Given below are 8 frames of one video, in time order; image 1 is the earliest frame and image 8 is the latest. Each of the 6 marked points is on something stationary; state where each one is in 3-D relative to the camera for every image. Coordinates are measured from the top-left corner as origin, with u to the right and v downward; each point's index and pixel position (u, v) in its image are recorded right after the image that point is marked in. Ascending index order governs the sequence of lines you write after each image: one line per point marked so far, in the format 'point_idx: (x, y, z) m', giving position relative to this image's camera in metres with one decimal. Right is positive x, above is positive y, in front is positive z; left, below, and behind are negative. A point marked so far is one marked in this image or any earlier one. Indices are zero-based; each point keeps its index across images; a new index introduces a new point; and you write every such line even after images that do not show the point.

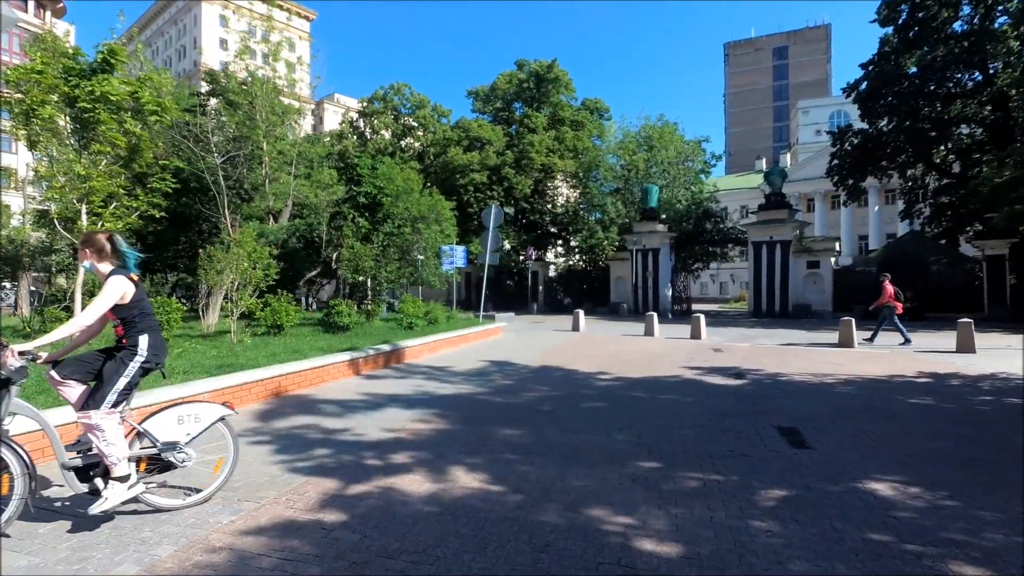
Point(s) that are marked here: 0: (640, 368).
0: (+2.6, -1.6, +11.3) m
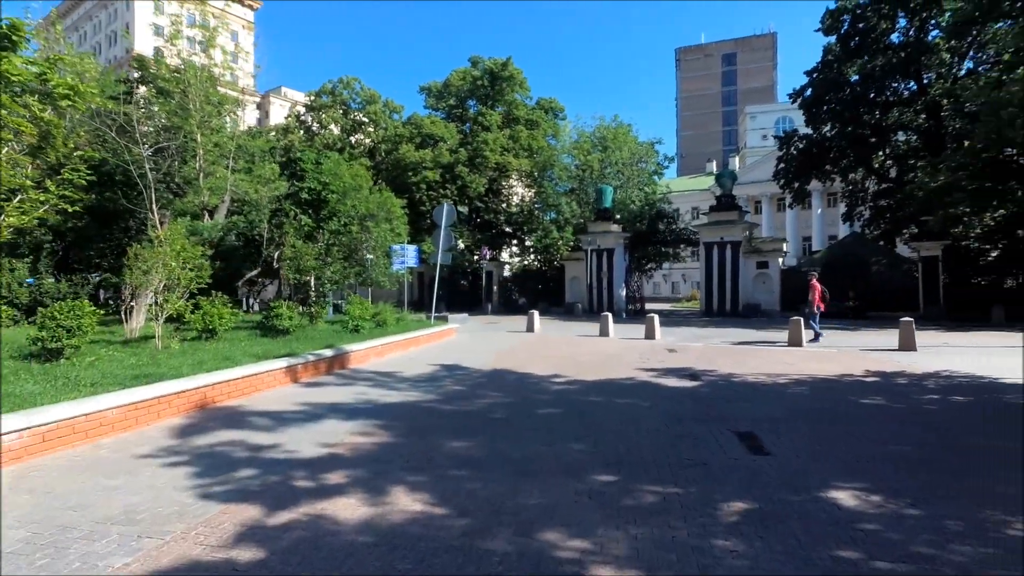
0: (+1.6, -1.6, +11.1) m
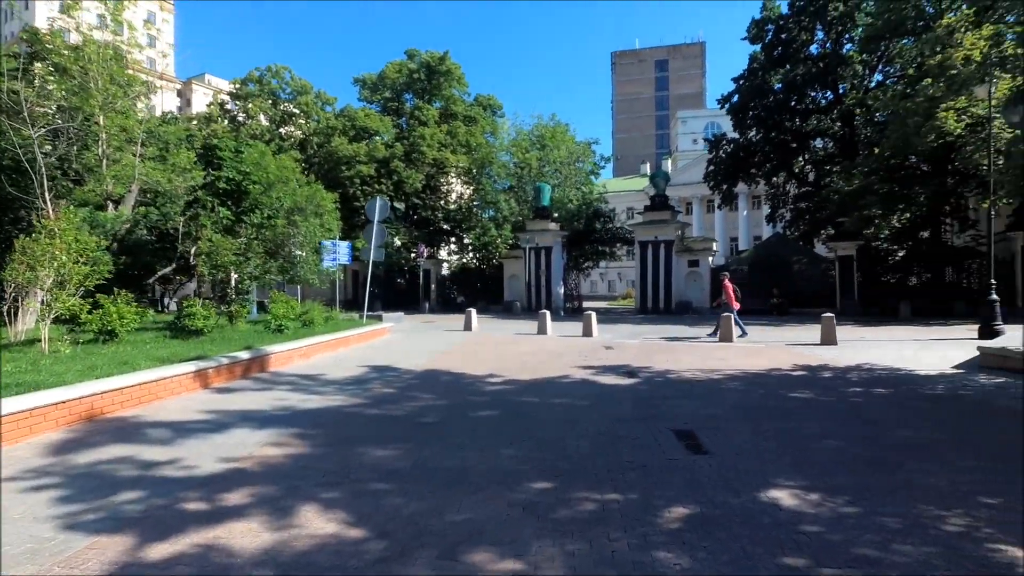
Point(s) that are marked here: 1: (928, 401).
0: (+0.4, -1.6, +10.8) m
1: (+5.6, -1.5, +7.5) m
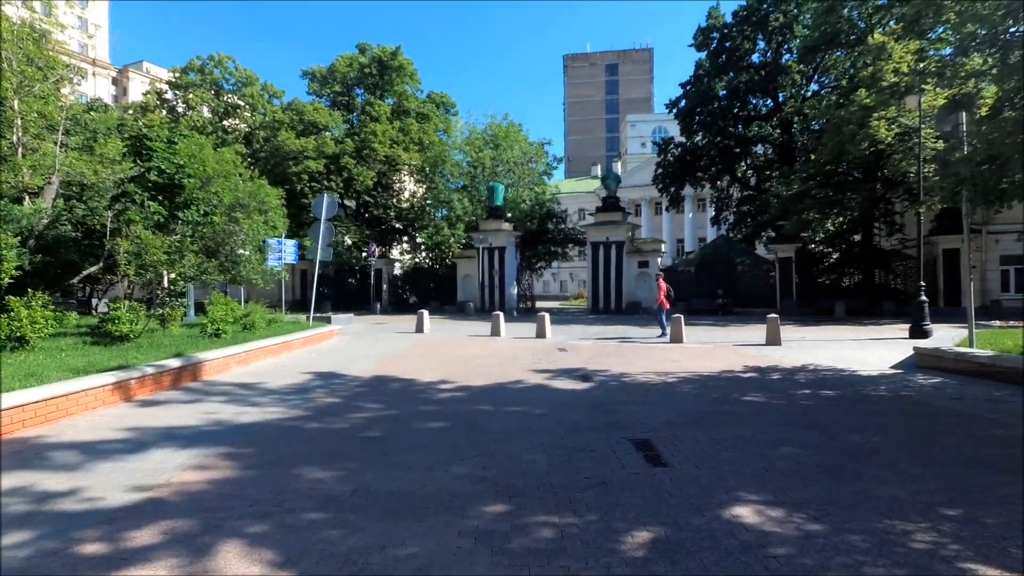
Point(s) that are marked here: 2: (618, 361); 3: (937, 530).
0: (-0.5, -1.6, +10.5) m
1: (+5.0, -1.6, +7.7) m
2: (+2.3, -1.6, +11.8) m
3: (+2.7, -1.5, +3.5) m
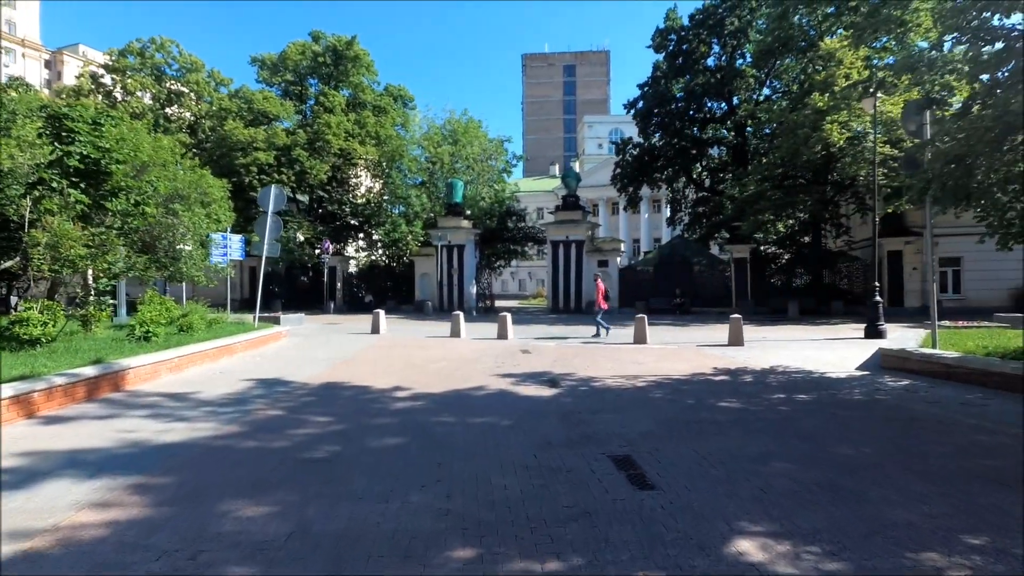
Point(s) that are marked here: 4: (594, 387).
0: (-1.2, -1.6, +9.9) m
1: (+4.5, -1.6, +7.4) m
2: (+1.5, -1.6, +11.4) m
3: (+2.5, -1.5, +3.1) m
4: (+1.3, -1.6, +8.9) m
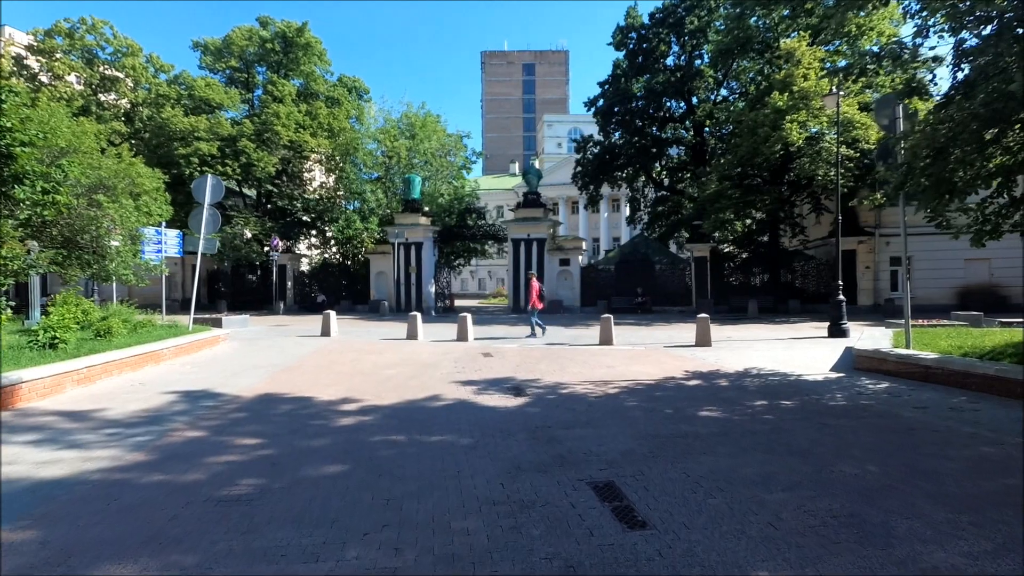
0: (-1.8, -1.6, +8.9) m
1: (+4.1, -1.6, +6.9) m
2: (+0.7, -1.5, +10.7) m
3: (+2.4, -1.5, +2.4) m
4: (+0.8, -1.6, +8.2) m
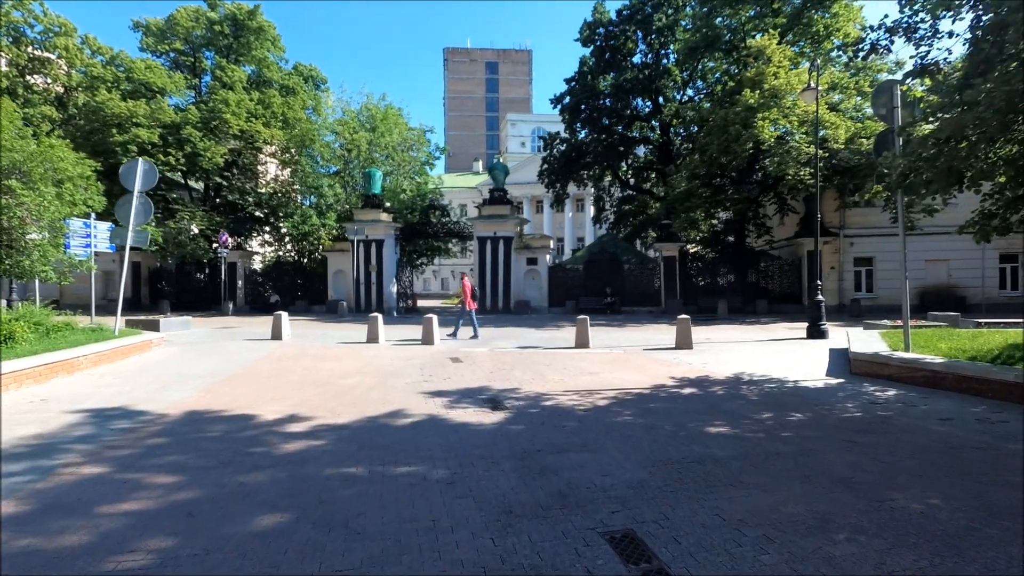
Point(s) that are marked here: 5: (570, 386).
0: (-2.2, -1.6, +7.8) m
1: (+3.8, -1.5, +6.2) m
2: (+0.3, -1.5, +9.7) m
3: (+2.5, -1.5, +1.6) m
4: (+0.5, -1.6, +7.2) m
5: (+0.9, -1.5, +8.7) m
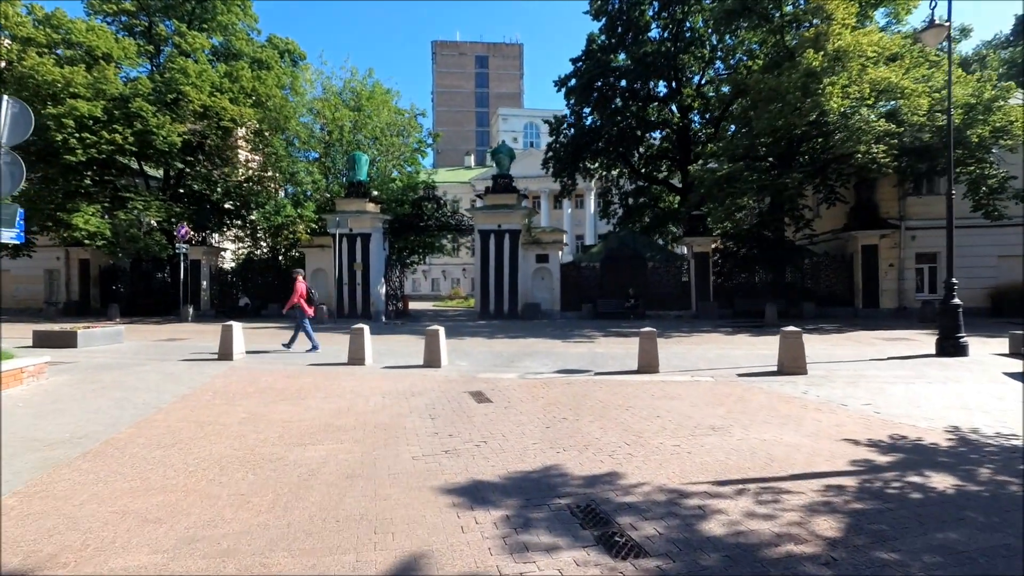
0: (-1.3, -1.6, +3.8) m
1: (+4.7, -1.6, +2.3) m
2: (+1.1, -1.5, +5.8) m
3: (+3.5, -1.5, -2.3) m
4: (+1.3, -1.6, +3.3) m
5: (+1.8, -1.6, +4.8) m
